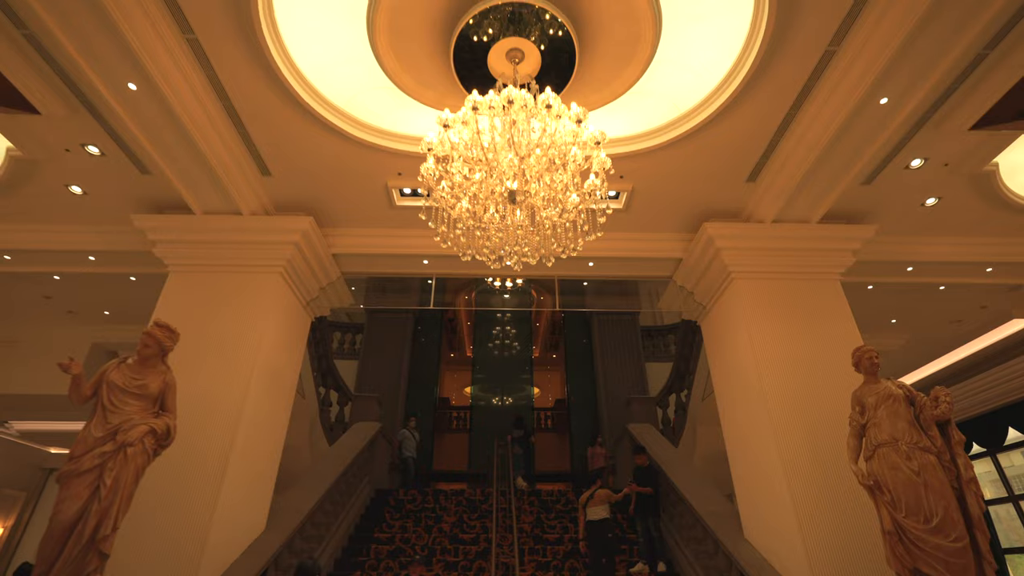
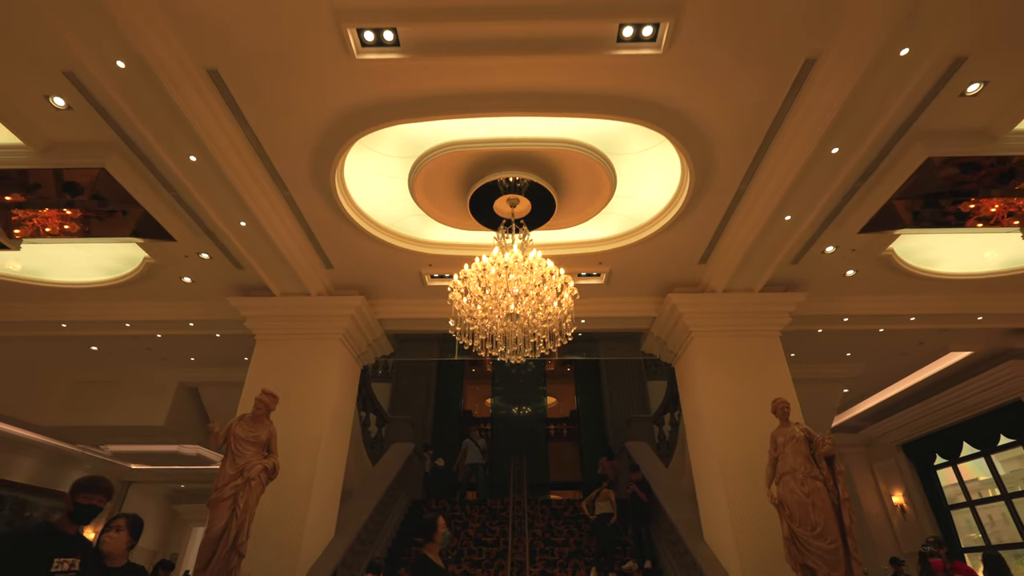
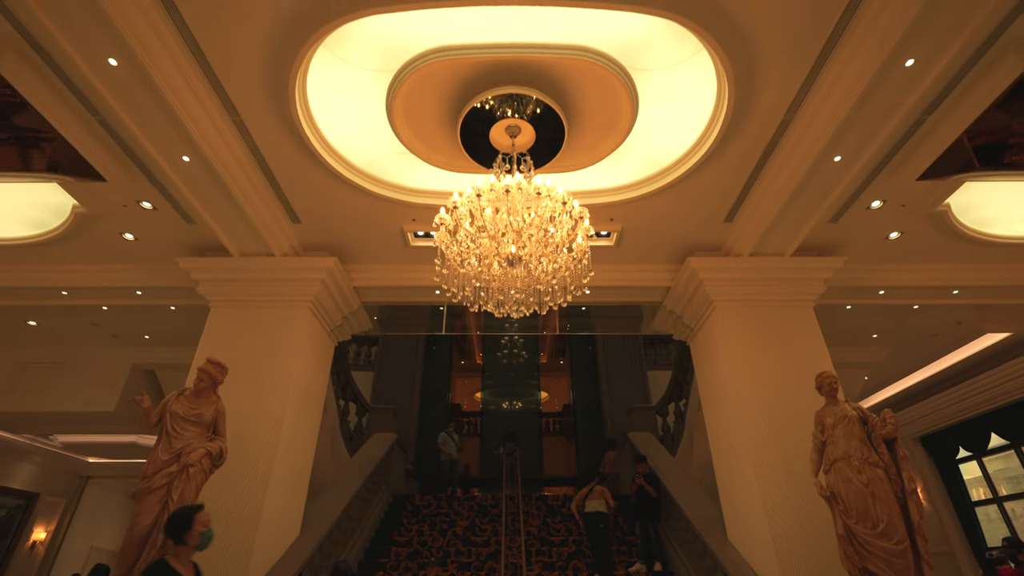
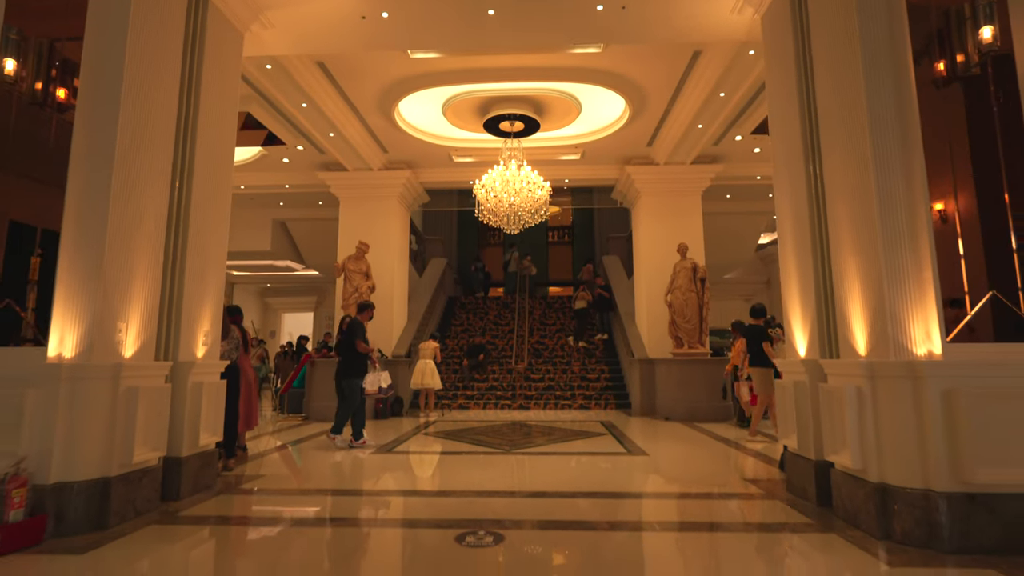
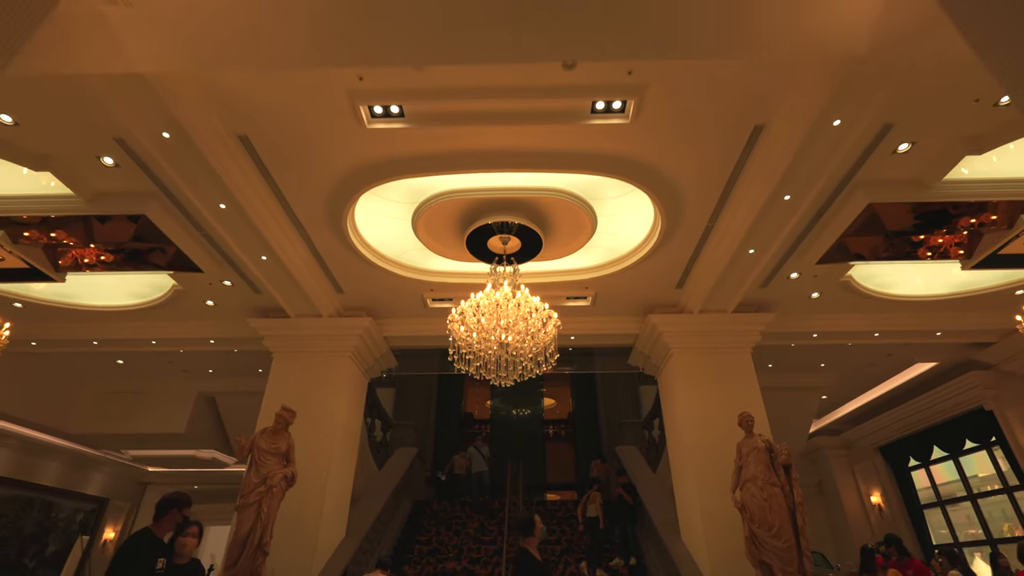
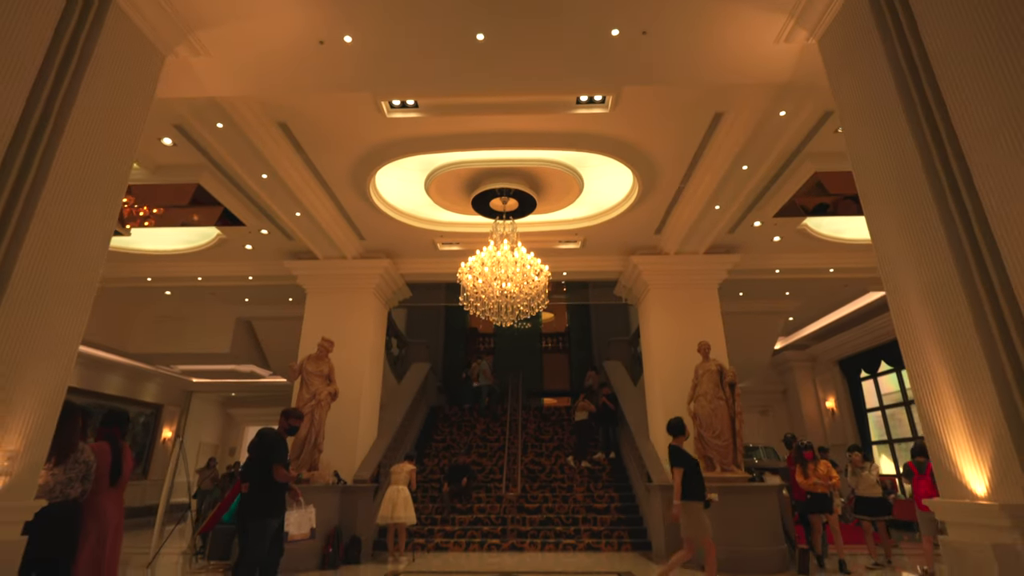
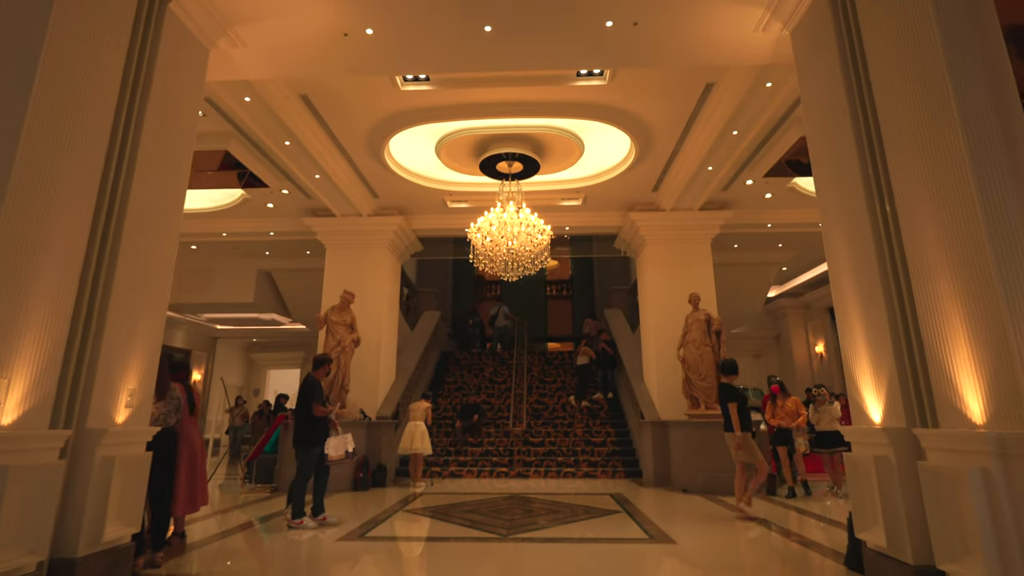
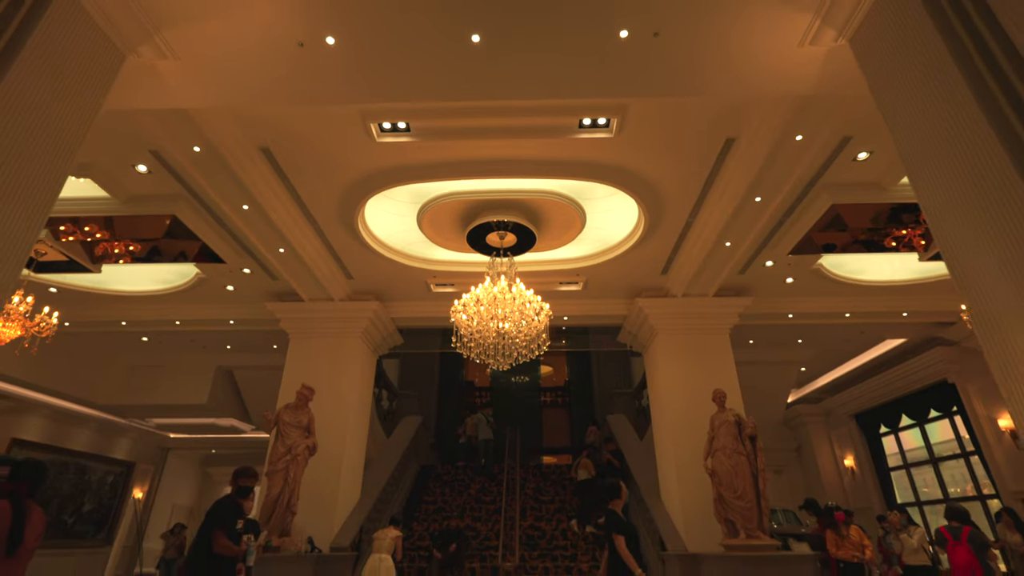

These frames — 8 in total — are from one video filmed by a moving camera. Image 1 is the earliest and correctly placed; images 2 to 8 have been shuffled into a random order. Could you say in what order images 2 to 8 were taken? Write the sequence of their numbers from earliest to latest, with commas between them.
3, 2, 5, 8, 6, 7, 4
